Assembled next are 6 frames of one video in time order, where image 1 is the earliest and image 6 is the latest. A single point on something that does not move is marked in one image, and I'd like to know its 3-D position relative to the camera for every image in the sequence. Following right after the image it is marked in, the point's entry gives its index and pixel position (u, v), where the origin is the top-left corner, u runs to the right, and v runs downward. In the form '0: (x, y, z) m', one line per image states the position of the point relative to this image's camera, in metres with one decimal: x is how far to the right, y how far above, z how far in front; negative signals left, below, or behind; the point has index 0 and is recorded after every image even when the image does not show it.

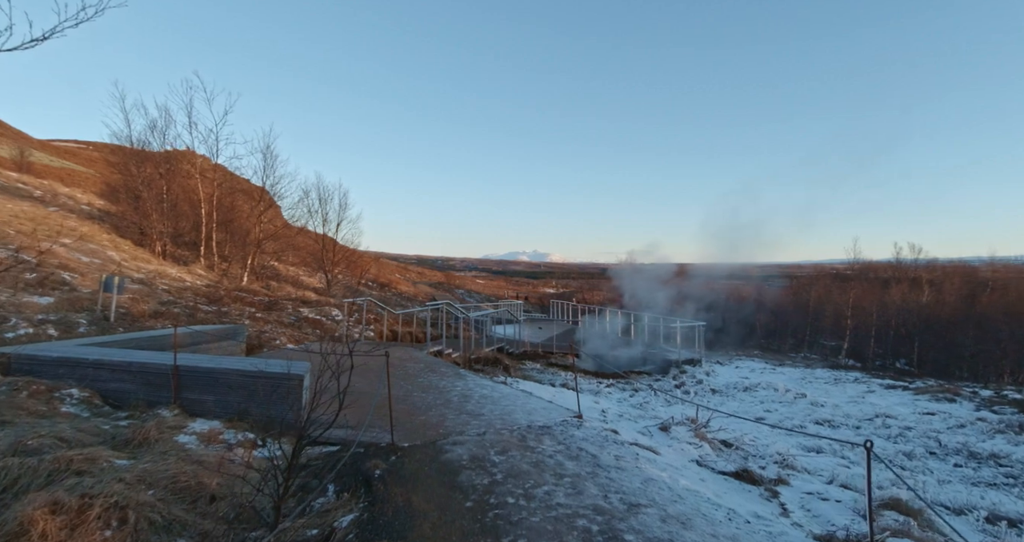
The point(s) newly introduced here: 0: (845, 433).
0: (+4.5, -2.2, +6.4) m
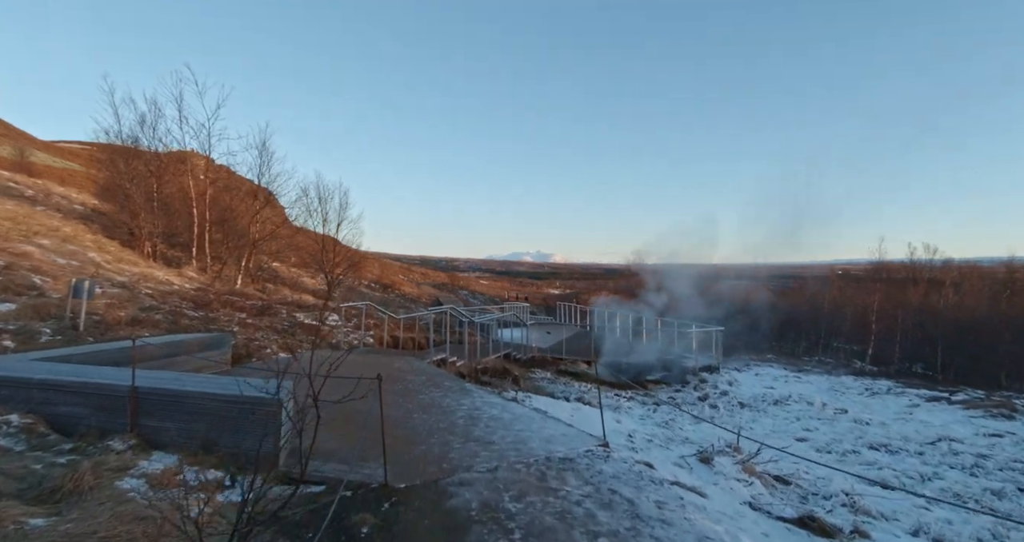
0: (+4.7, -2.3, +5.5) m
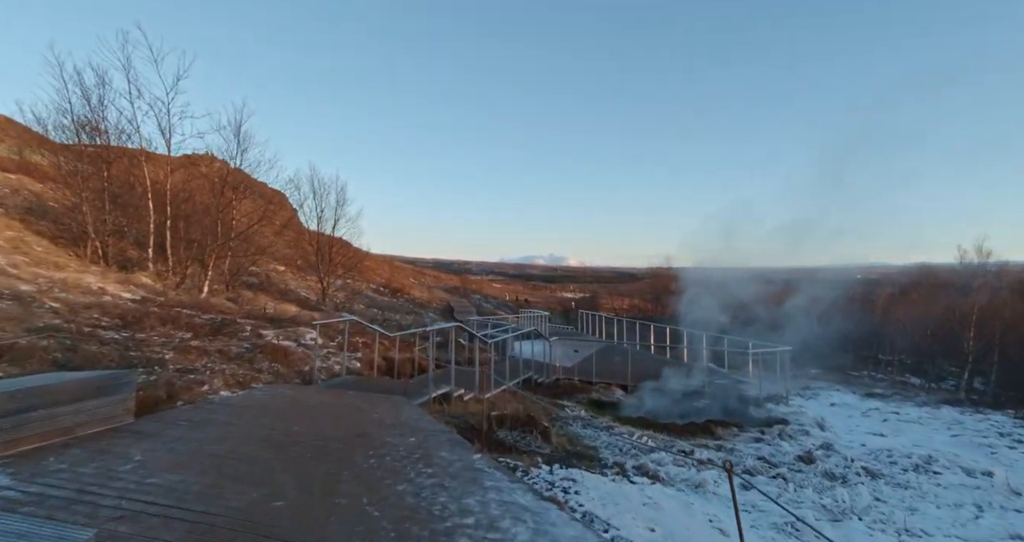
0: (+5.0, -2.4, +2.7) m
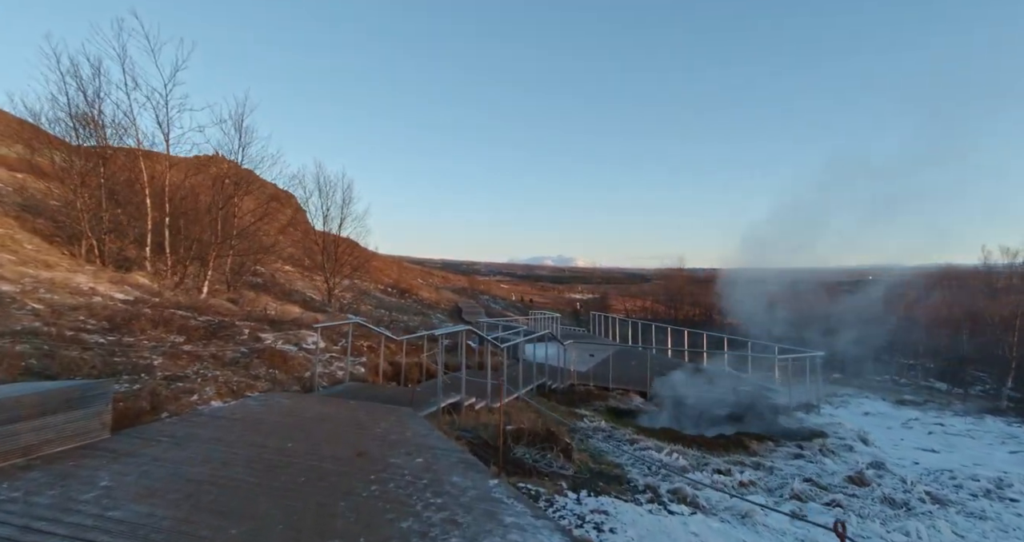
0: (+5.1, -2.3, +2.0) m
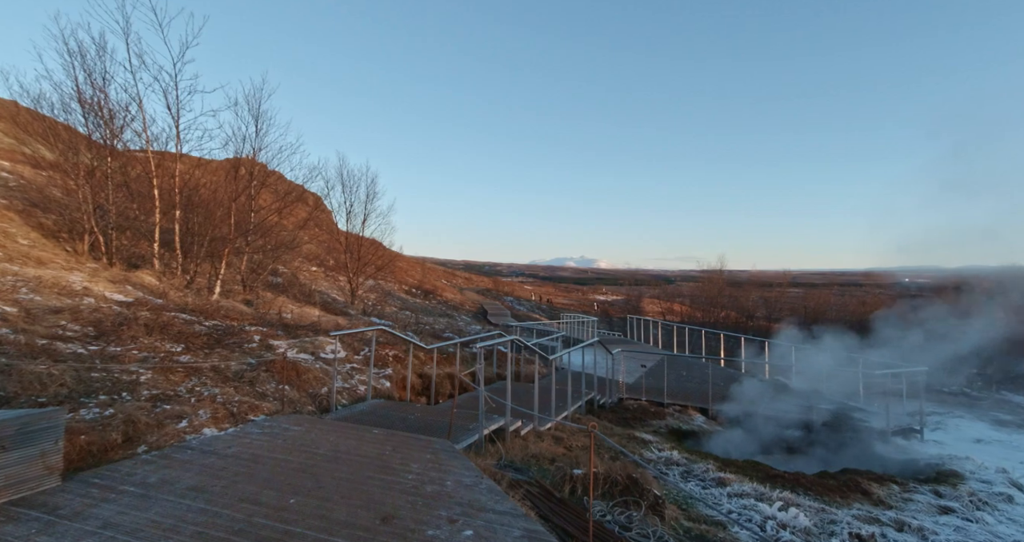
0: (+5.6, -2.3, +0.3) m
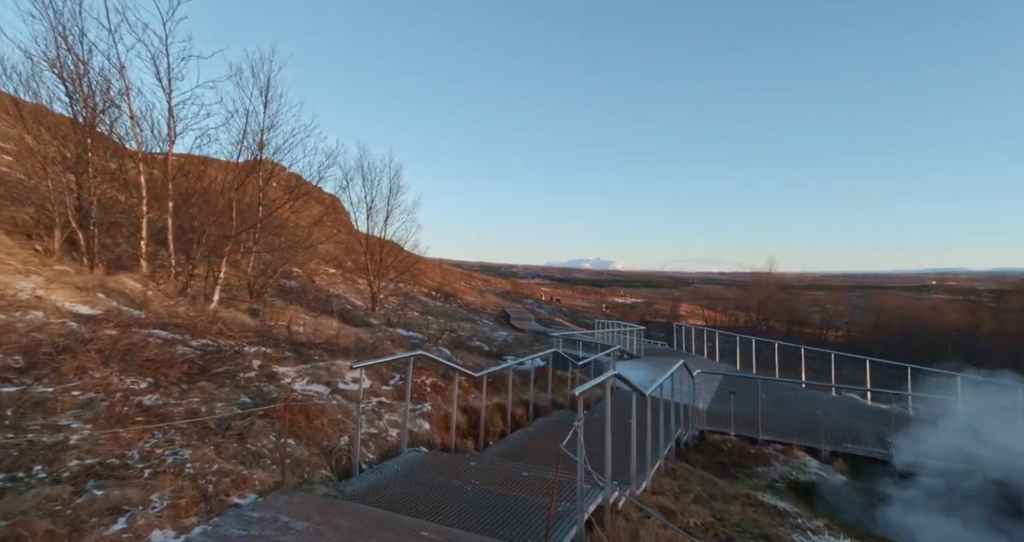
0: (+6.4, -2.4, -1.9) m
